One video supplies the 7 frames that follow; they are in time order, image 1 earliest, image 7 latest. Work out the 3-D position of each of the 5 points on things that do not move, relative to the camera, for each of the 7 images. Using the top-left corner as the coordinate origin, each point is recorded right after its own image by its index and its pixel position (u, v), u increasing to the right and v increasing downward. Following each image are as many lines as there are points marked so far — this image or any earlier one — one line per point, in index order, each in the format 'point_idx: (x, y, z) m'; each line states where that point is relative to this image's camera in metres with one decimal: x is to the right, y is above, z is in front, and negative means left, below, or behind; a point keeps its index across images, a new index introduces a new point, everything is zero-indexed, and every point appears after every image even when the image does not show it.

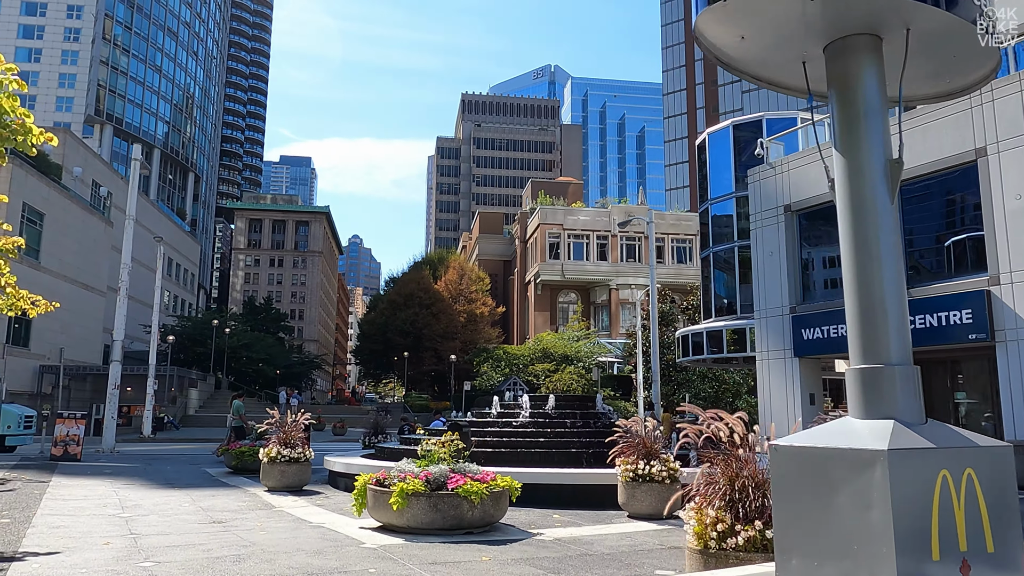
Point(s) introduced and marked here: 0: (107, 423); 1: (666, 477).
0: (-10.3, -3.4, +19.4) m
1: (+1.7, -2.1, +8.2) m
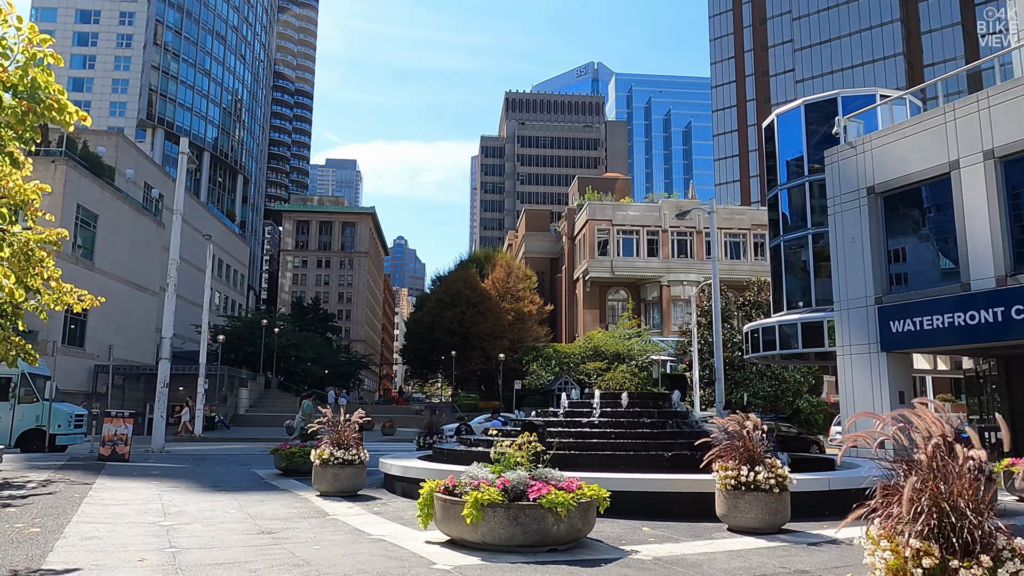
0: (-8.9, -3.4, +19.0) m
1: (+2.5, -1.9, +7.2) m
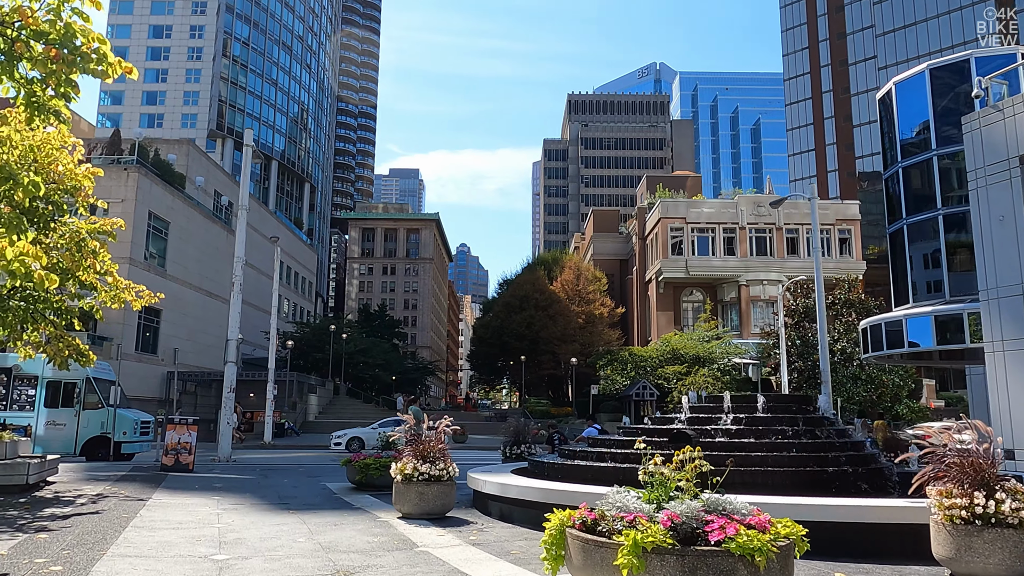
0: (-6.8, -3.3, +17.9) m
1: (+3.5, -1.6, +5.3) m
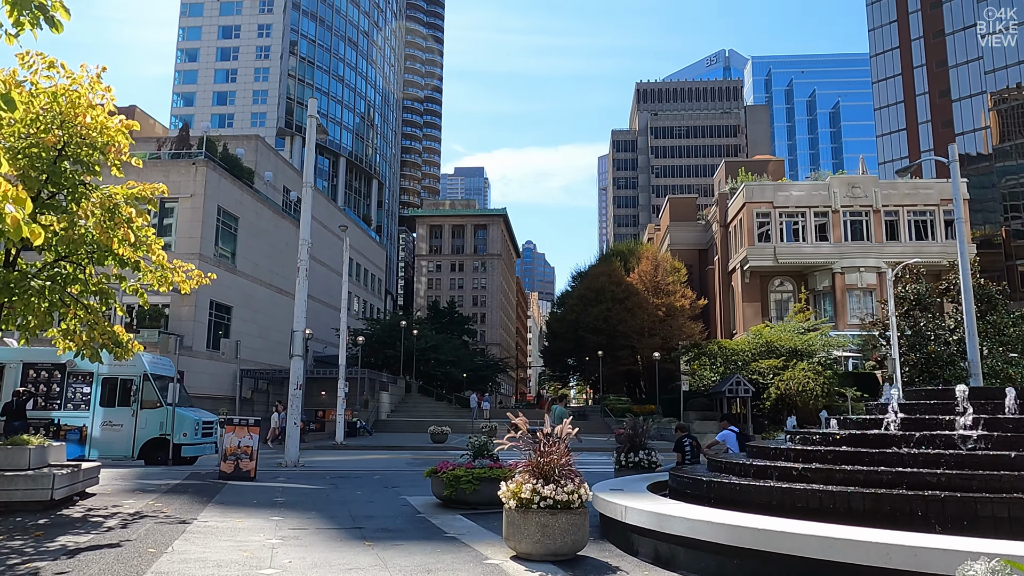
0: (-4.7, -3.0, +16.2) m
1: (+4.4, -1.2, +2.7) m
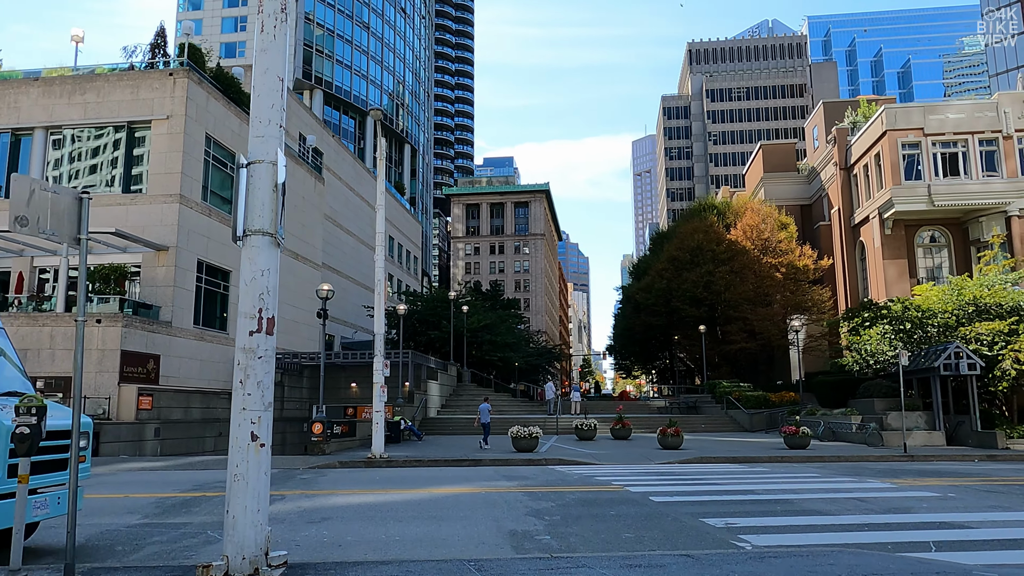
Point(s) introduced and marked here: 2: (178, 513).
0: (-2.0, -1.2, +5.6) m
1: (+6.6, +0.7, -8.2) m
2: (-4.0, -2.7, +9.2) m
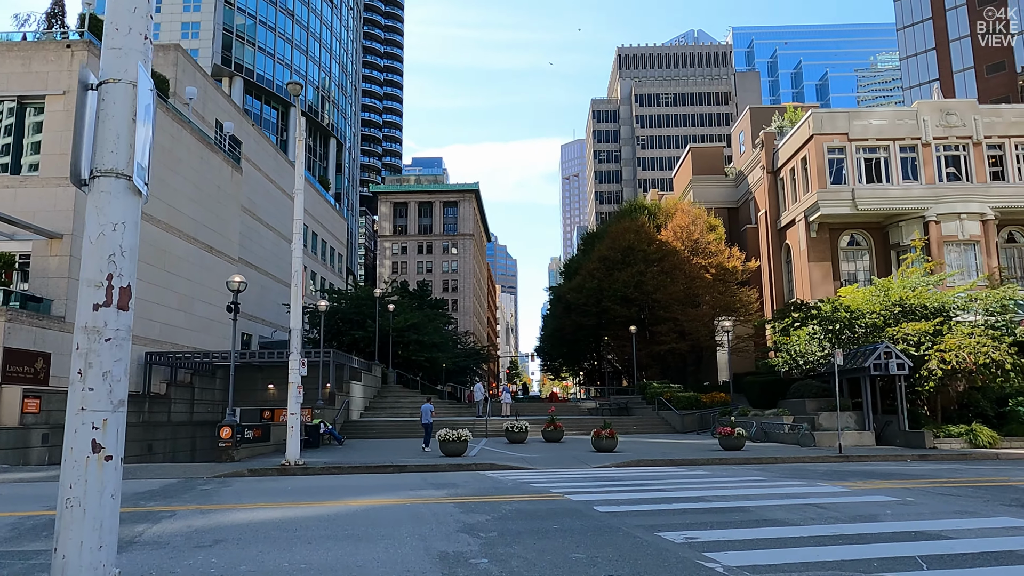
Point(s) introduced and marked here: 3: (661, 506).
0: (-2.3, -1.0, +4.3) m
1: (+7.5, +0.9, -8.7) m
2: (-4.8, -2.5, +7.6) m
3: (+1.9, -2.8, +9.8) m
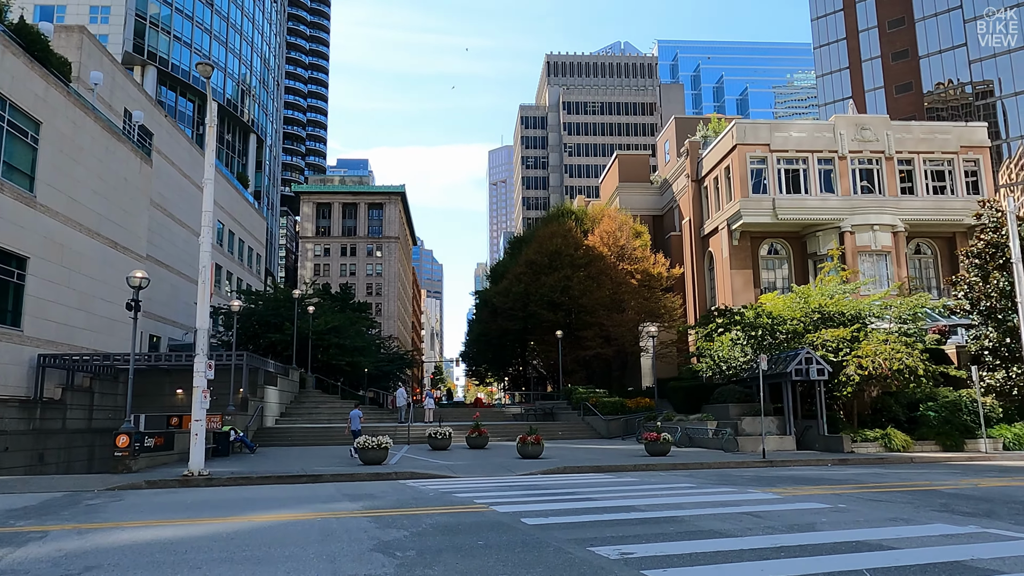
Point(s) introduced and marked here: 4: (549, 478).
0: (-2.7, -0.9, +3.3) m
1: (+8.4, +1.0, -8.6) m
2: (-5.5, -2.4, +6.5) m
3: (+0.9, -2.8, +9.3) m
4: (+0.7, -3.8, +15.4) m
